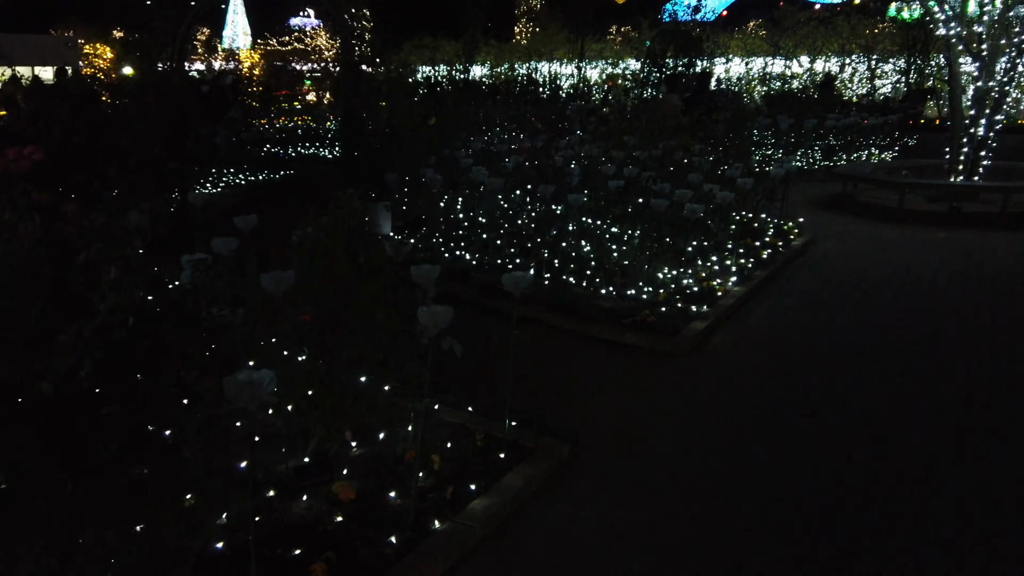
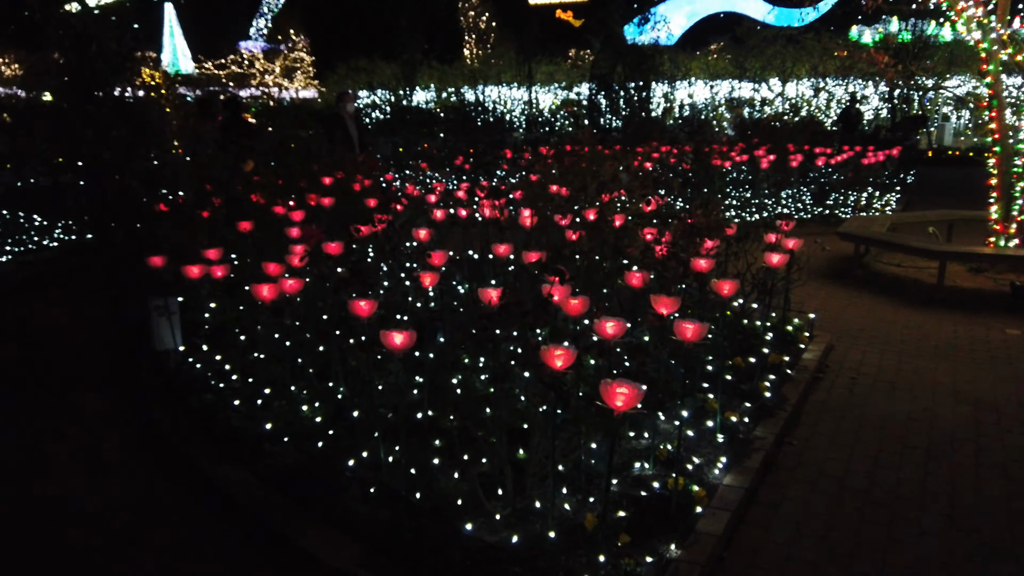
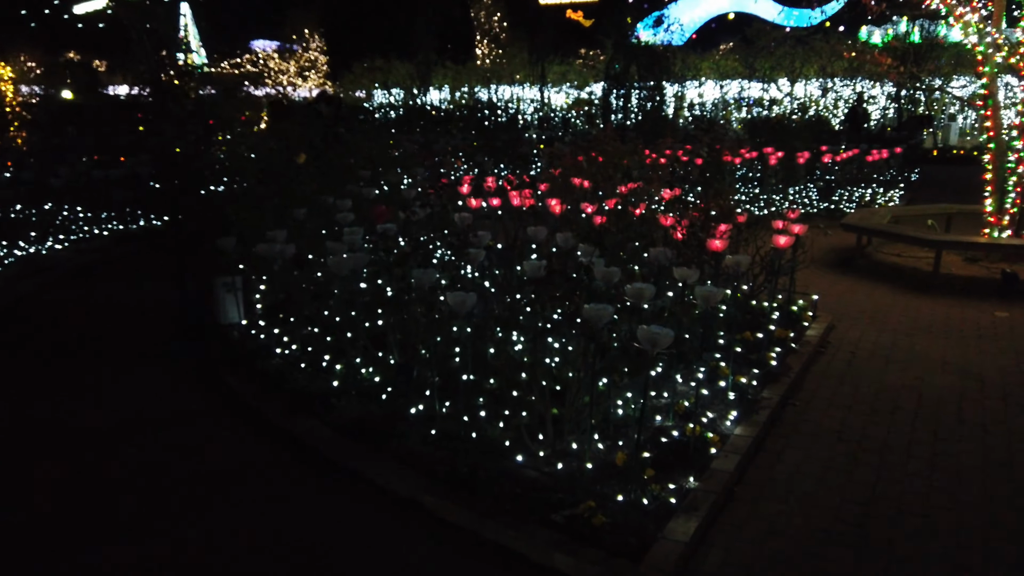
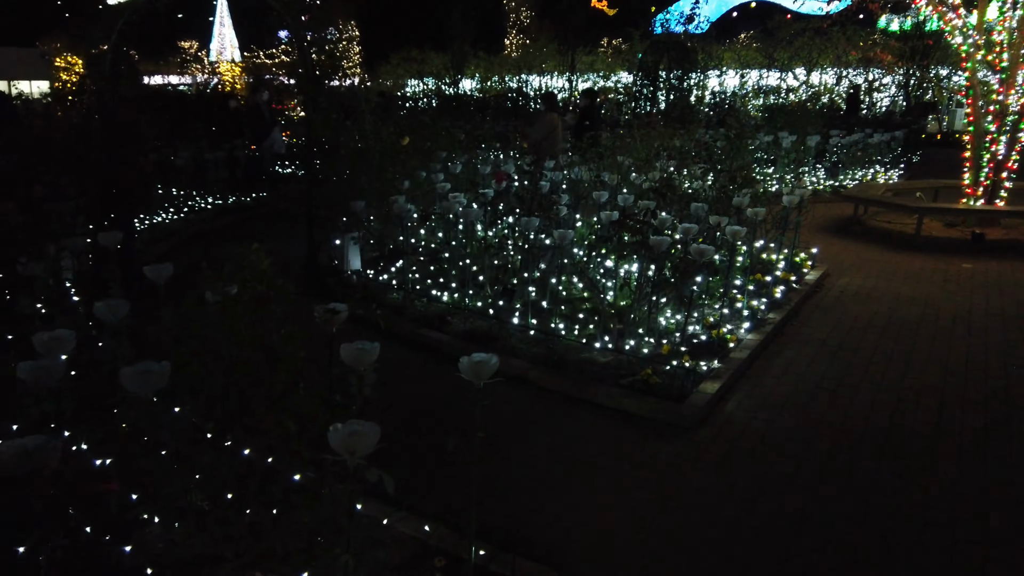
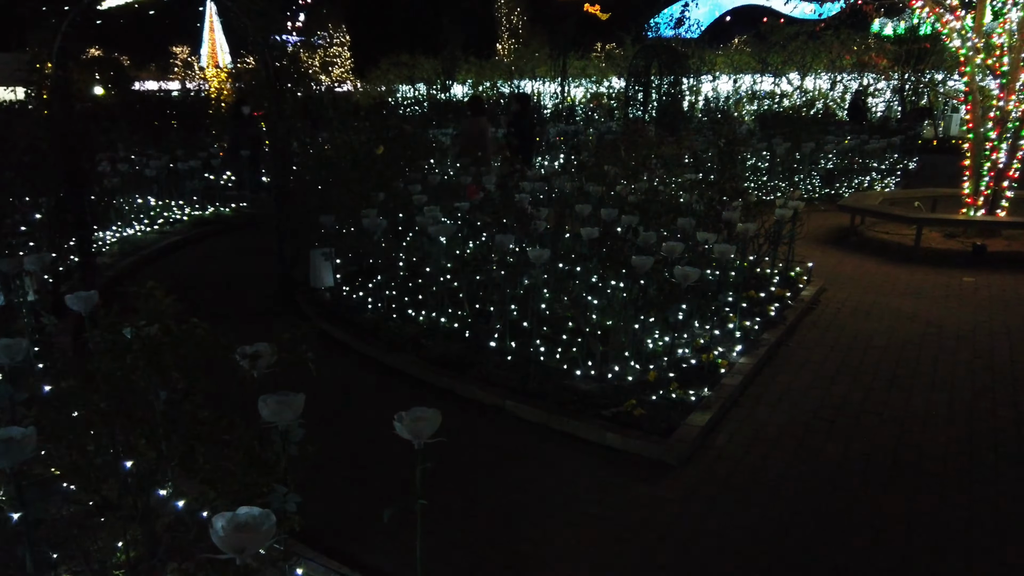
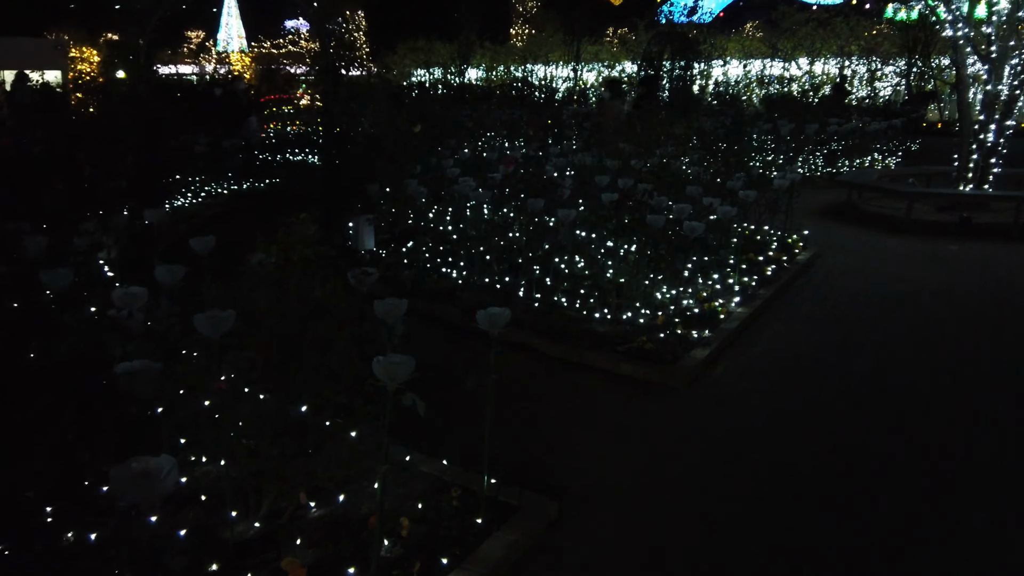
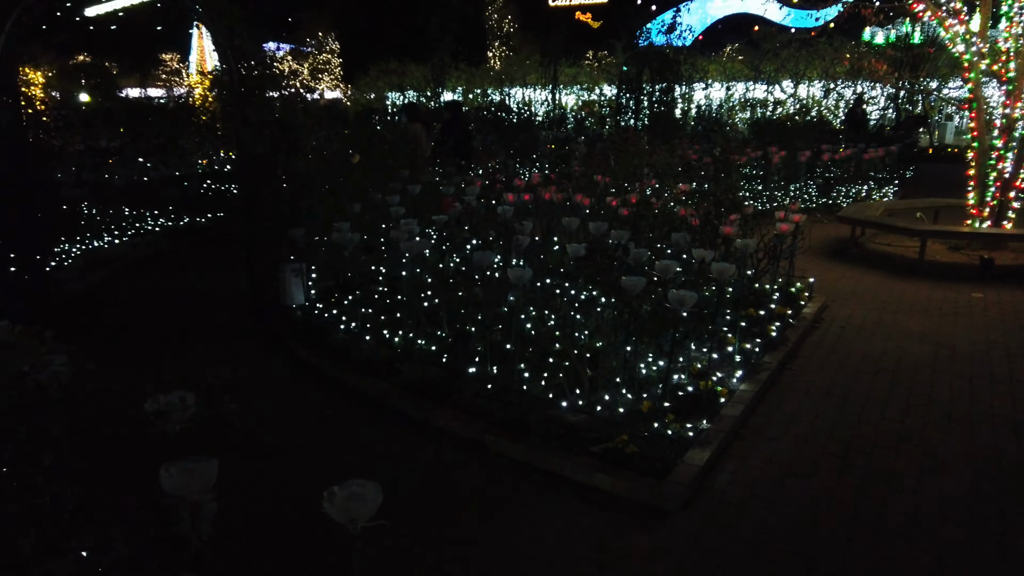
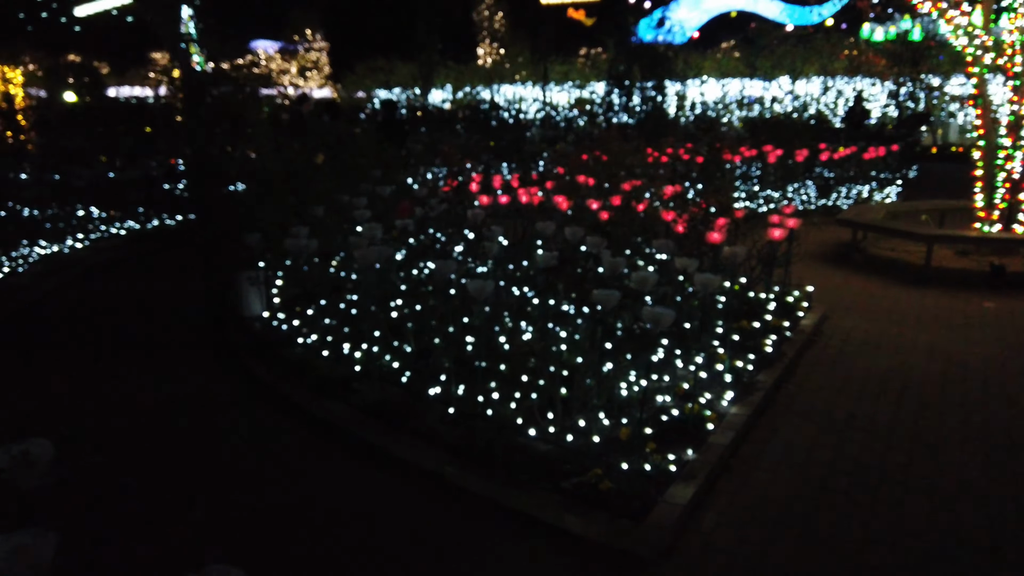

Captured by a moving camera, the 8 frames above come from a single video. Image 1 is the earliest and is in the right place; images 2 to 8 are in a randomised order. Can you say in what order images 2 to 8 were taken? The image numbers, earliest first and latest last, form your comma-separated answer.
6, 4, 5, 7, 8, 3, 2
